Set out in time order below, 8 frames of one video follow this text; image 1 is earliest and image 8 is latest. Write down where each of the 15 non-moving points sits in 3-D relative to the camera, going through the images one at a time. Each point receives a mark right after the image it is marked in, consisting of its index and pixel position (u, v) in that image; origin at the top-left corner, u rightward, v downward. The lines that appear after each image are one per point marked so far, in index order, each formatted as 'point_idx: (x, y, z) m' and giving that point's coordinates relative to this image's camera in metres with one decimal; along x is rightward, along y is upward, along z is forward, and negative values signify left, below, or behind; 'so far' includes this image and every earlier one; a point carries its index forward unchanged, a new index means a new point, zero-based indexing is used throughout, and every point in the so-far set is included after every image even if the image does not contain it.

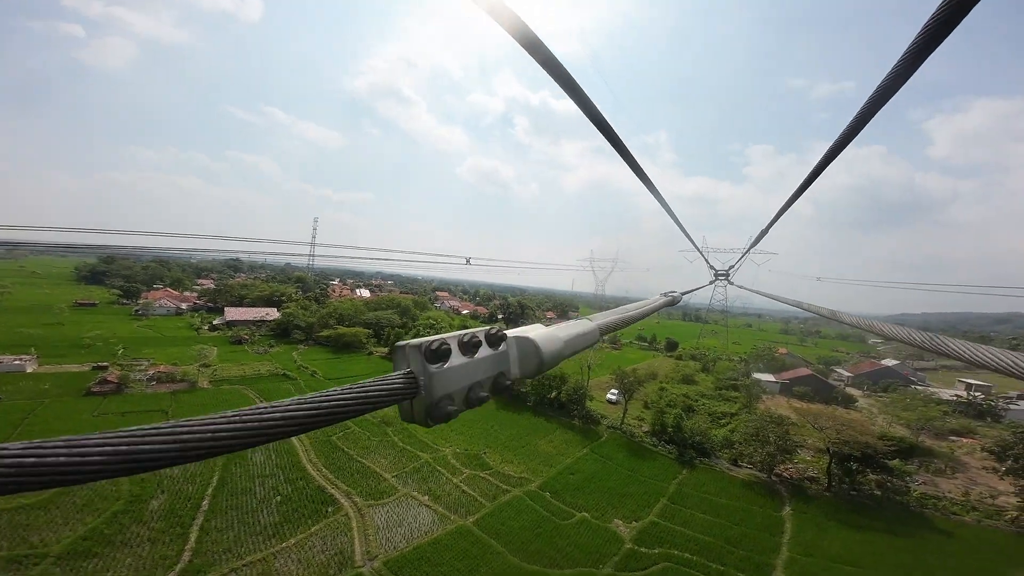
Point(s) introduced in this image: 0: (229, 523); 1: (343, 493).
0: (-10.0, -8.3, +11.9) m
1: (-6.9, -8.2, +13.6) m
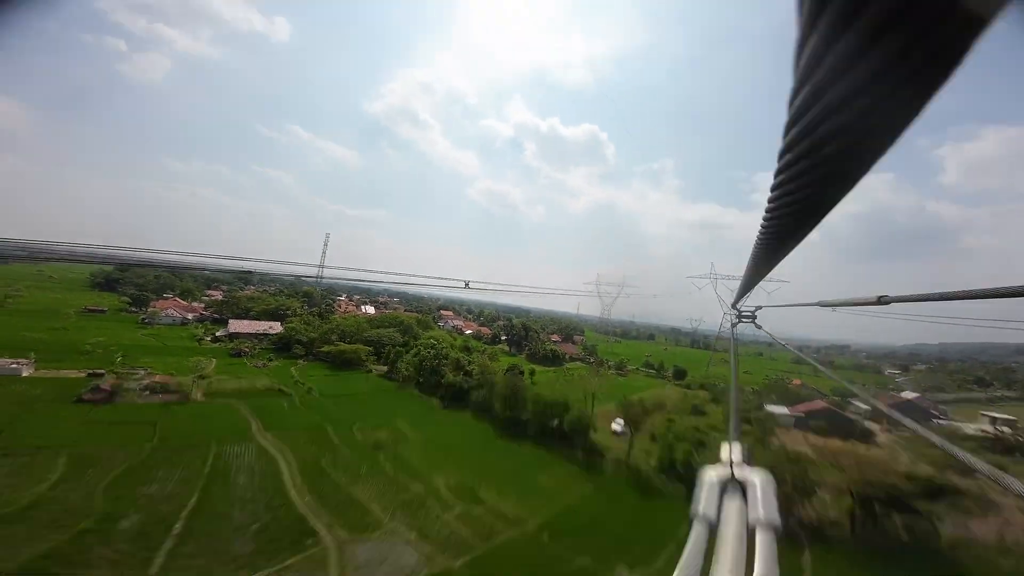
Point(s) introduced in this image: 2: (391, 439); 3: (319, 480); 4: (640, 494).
0: (-10.3, -8.7, +11.1) m
1: (-7.1, -8.8, +12.8) m
2: (-6.8, -8.4, +18.8) m
3: (-8.7, -8.5, +15.2) m
4: (+6.7, -10.5, +17.4) m
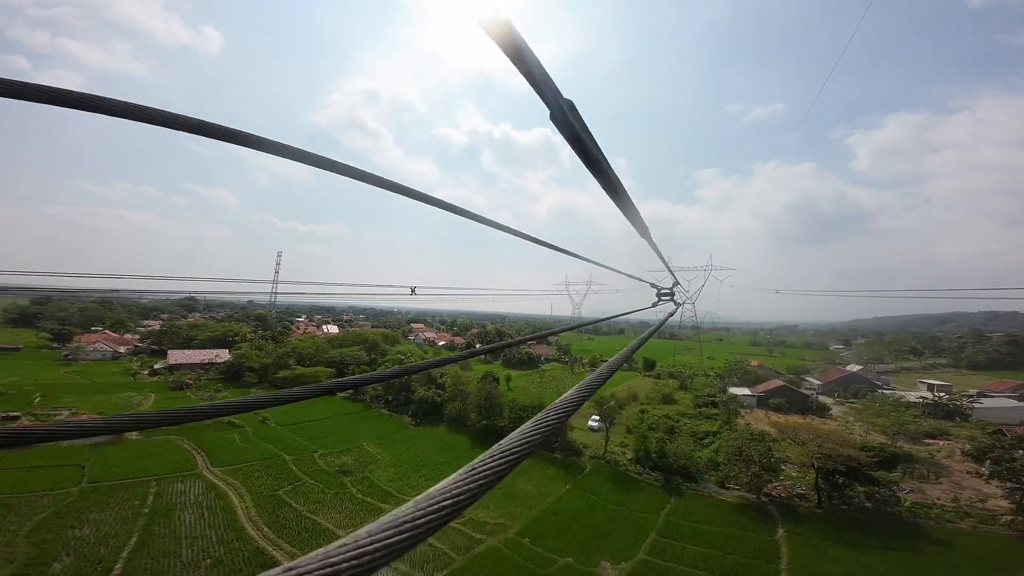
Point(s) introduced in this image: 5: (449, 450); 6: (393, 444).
0: (-10.8, -9.4, +9.7) m
1: (-7.8, -9.4, +11.6) m
2: (-8.1, -9.0, +17.6) m
3: (-9.6, -9.2, +13.9) m
4: (+5.6, -10.1, +17.5) m
5: (-3.7, -9.4, +19.7) m
6: (-7.0, -9.1, +19.9) m
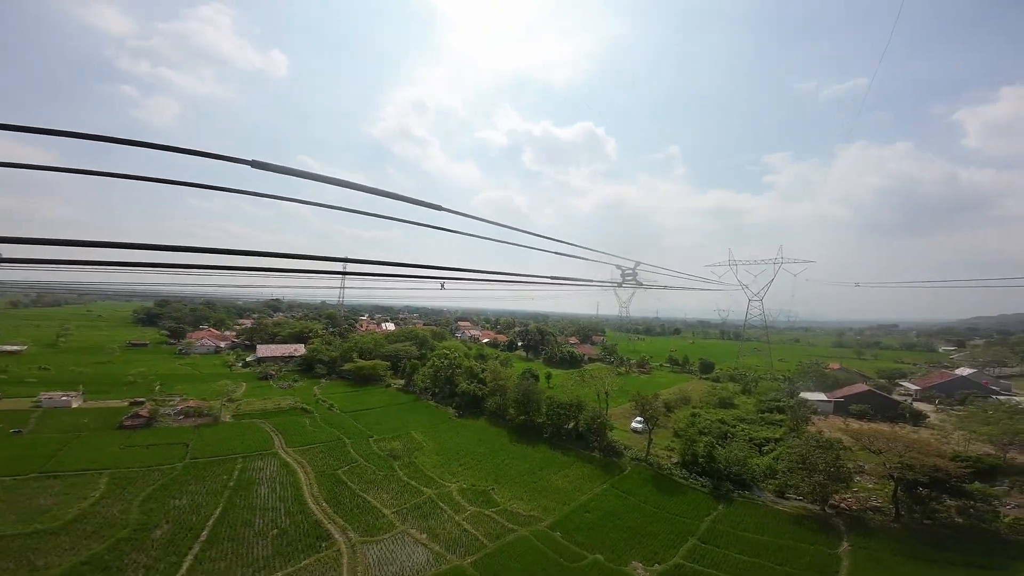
0: (-9.9, -9.5, +11.7) m
1: (-6.7, -9.4, +13.1) m
2: (-6.0, -9.1, +19.1) m
3: (-8.1, -9.2, +15.6) m
4: (+7.5, -10.0, +16.9) m
5: (-1.4, -9.3, +20.5) m
6: (-4.7, -9.1, +21.2) m
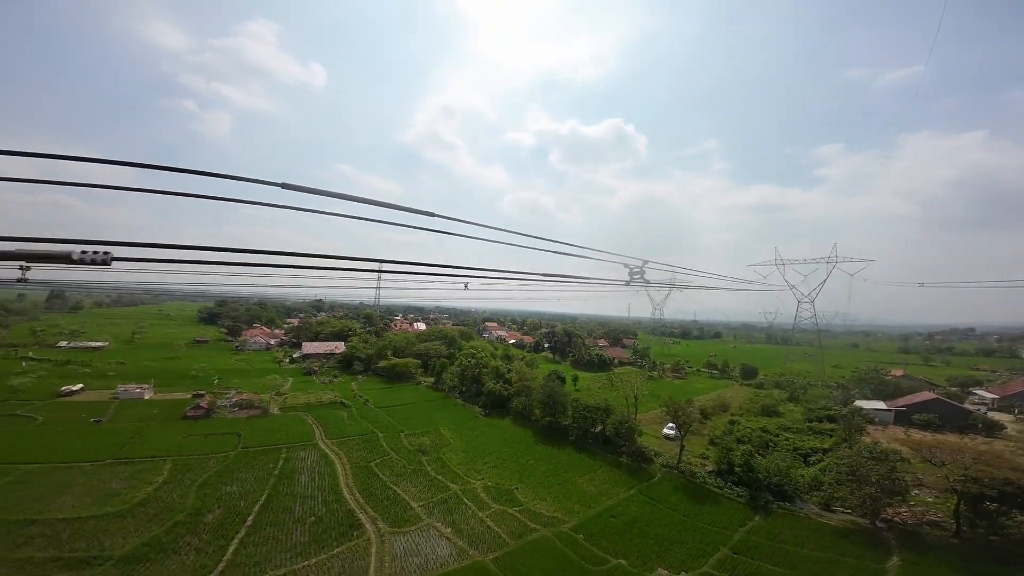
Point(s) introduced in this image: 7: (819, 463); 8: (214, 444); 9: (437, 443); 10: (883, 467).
0: (-9.1, -9.5, +12.7) m
1: (-5.7, -9.4, +13.8) m
2: (-4.6, -9.1, +19.7) m
3: (-6.9, -9.3, +16.4) m
4: (+8.7, -10.0, +16.2) m
5: (+0.2, -9.4, +20.6) m
6: (-3.0, -9.1, +21.7) m
7: (+17.4, -10.1, +19.2) m
8: (-17.1, -9.1, +19.6) m
9: (-4.4, -9.1, +19.8) m
10: (+14.9, -7.4, +13.6) m
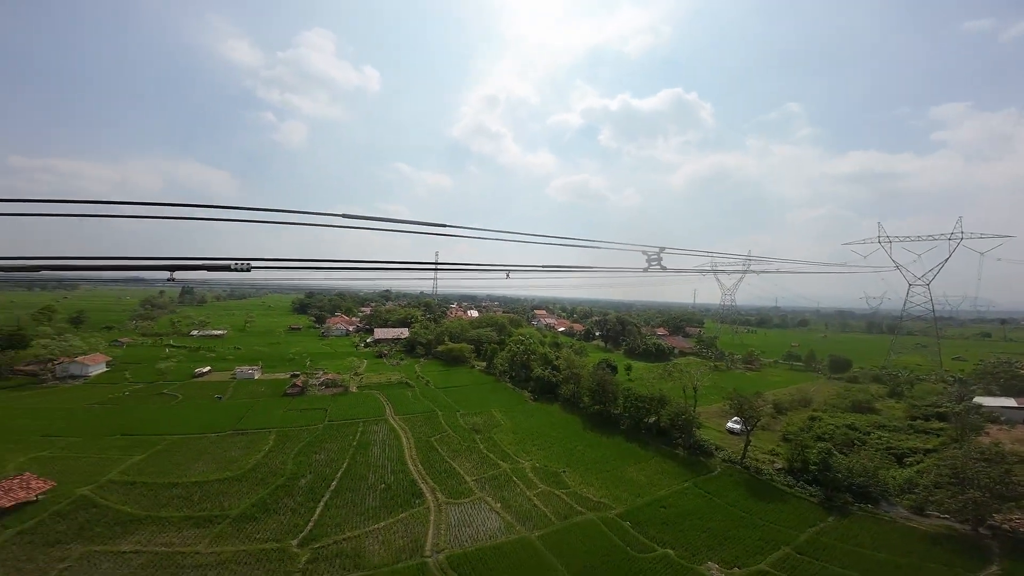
0: (-7.2, -9.2, +14.7) m
1: (-3.7, -9.0, +15.2) m
2: (-1.6, -8.5, +20.8) m
3: (-4.4, -8.8, +18.0) m
4: (+10.9, -9.3, +15.2) m
5: (+3.3, -8.7, +20.9) m
6: (+0.3, -8.4, +22.5) m
7: (+20.0, -9.1, +16.6) m
8: (-13.9, -8.6, +22.9) m
9: (-1.3, -8.5, +20.9) m
10: (+16.5, -6.7, +11.5) m
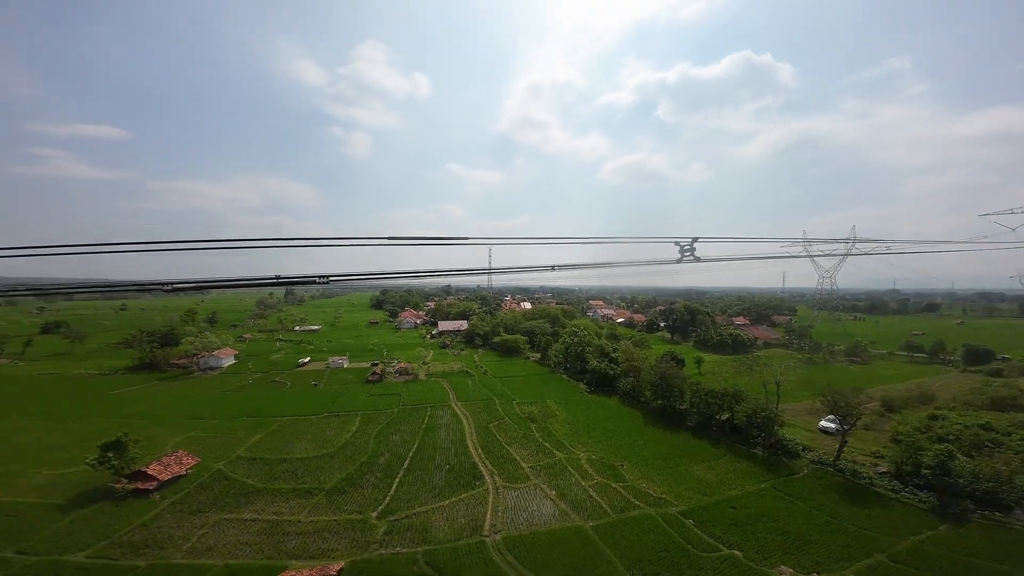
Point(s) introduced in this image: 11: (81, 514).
0: (-4.7, -9.0, +16.0) m
1: (-1.1, -8.7, +15.9) m
2: (+1.9, -7.9, +21.1) m
3: (-1.4, -8.4, +18.8) m
4: (+13.3, -8.6, +13.4) m
5: (+6.7, -8.0, +20.4) m
6: (+4.0, -7.8, +22.4) m
7: (+22.5, -8.1, +13.3) m
8: (-10.0, -8.4, +25.2) m
9: (+2.1, -7.9, +21.1) m
10: (+18.1, -5.9, +8.8) m
11: (-16.7, -9.1, +13.1) m
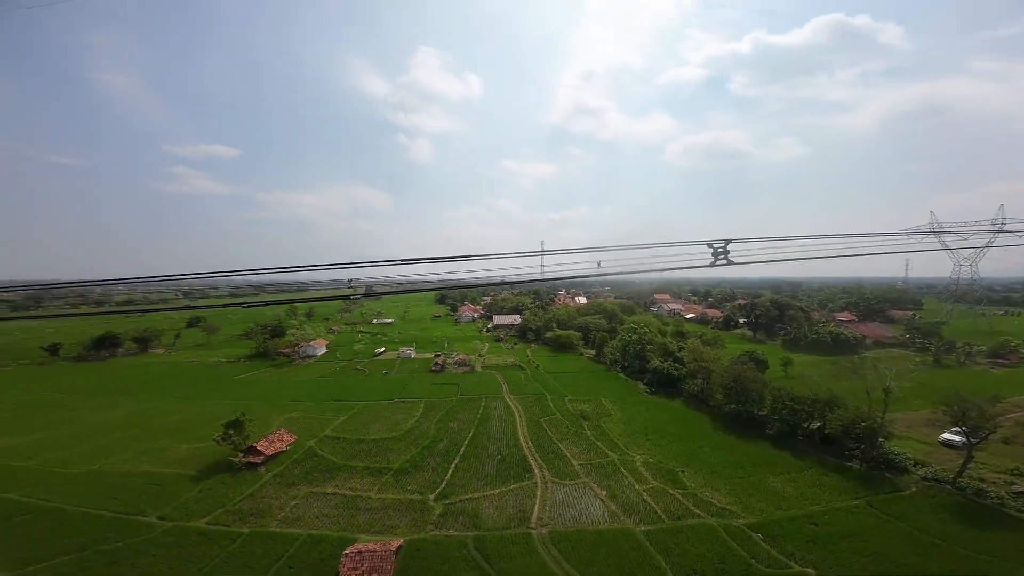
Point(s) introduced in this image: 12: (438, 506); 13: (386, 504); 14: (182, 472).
0: (-2.2, -8.8, +16.7) m
1: (+1.3, -8.4, +16.0) m
2: (+5.1, -7.5, +20.5) m
3: (+1.5, -8.1, +18.9) m
4: (+15.0, -8.2, +10.9) m
5: (+9.7, -7.6, +19.0) m
6: (+7.5, -7.3, +21.4) m
7: (+24.0, -7.6, +9.2) m
8: (-5.8, -8.1, +26.7) m
9: (+5.4, -7.5, +20.5) m
10: (+18.8, -5.6, +5.5) m
11: (-14.6, -9.0, +16.1) m
12: (-3.1, -9.1, +14.2) m
13: (-5.5, -9.2, +14.5) m
14: (-16.6, -8.9, +16.9) m
